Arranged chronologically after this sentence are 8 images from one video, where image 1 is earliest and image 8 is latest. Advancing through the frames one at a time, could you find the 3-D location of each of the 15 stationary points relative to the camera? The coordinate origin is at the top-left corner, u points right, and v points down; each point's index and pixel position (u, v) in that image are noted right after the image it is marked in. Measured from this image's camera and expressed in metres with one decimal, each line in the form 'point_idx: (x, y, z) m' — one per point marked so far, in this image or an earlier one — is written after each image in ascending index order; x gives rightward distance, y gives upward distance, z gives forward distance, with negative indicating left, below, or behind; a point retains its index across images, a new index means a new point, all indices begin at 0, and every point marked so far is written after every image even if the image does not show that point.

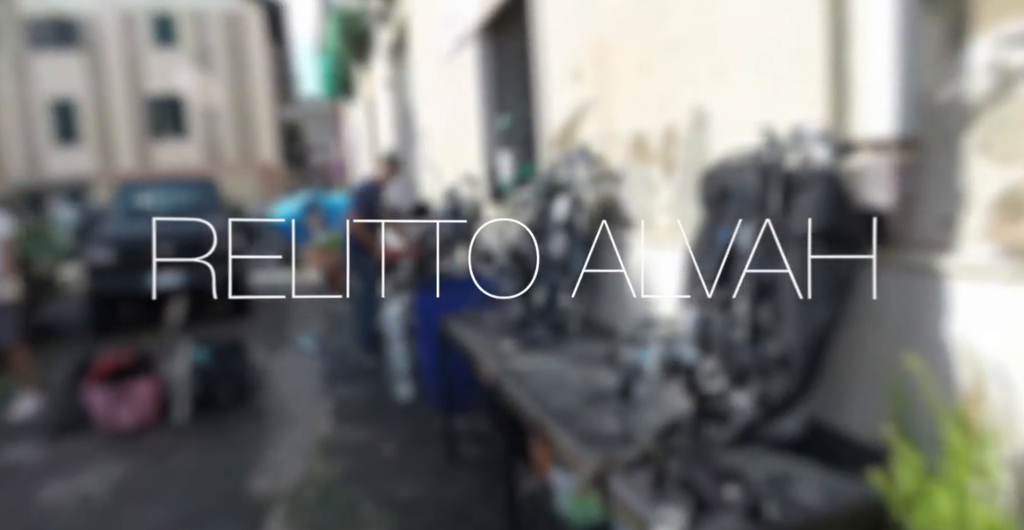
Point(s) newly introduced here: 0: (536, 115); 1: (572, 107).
0: (+0.2, +0.9, +4.9) m
1: (+0.3, +0.8, +4.3) m
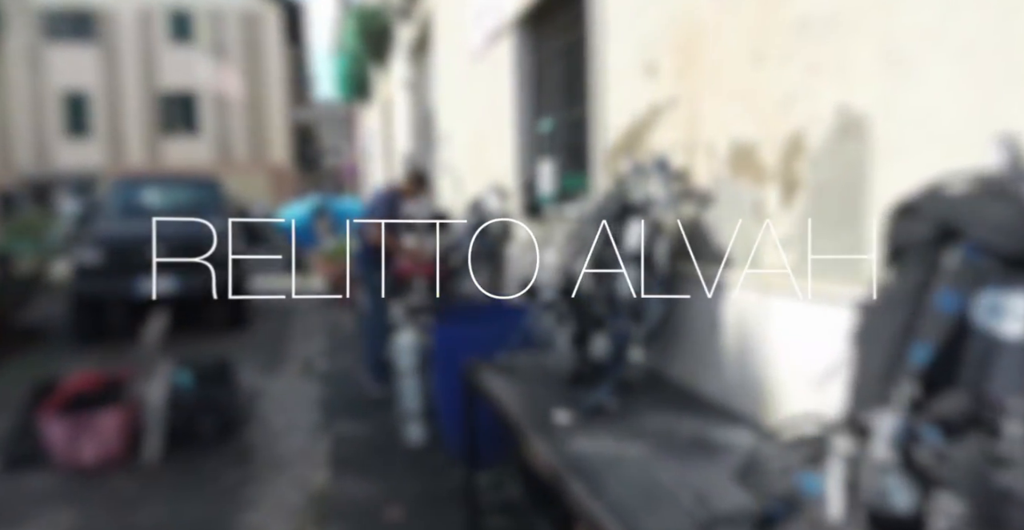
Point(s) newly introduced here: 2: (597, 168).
0: (+0.4, +0.7, +4.1) m
1: (+0.5, +0.6, +3.5) m
2: (+0.4, +0.5, +3.9) m
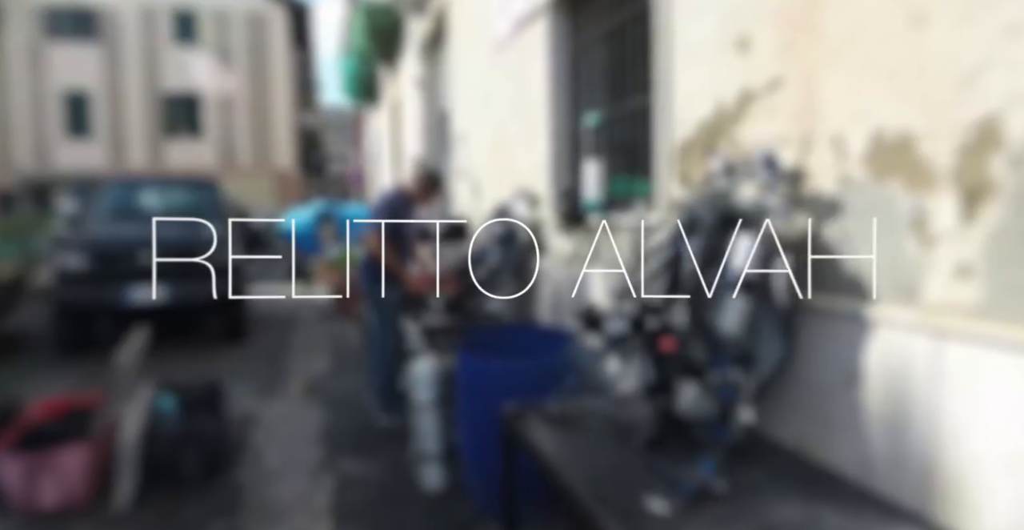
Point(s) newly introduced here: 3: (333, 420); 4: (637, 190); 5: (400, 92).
0: (+0.6, +0.6, +3.4) m
1: (+0.7, +0.6, +2.8) m
2: (+0.6, +0.4, +3.2) m
3: (-1.2, -1.0, +5.5) m
4: (+0.5, +0.3, +3.6) m
5: (-1.5, +2.3, +11.0) m
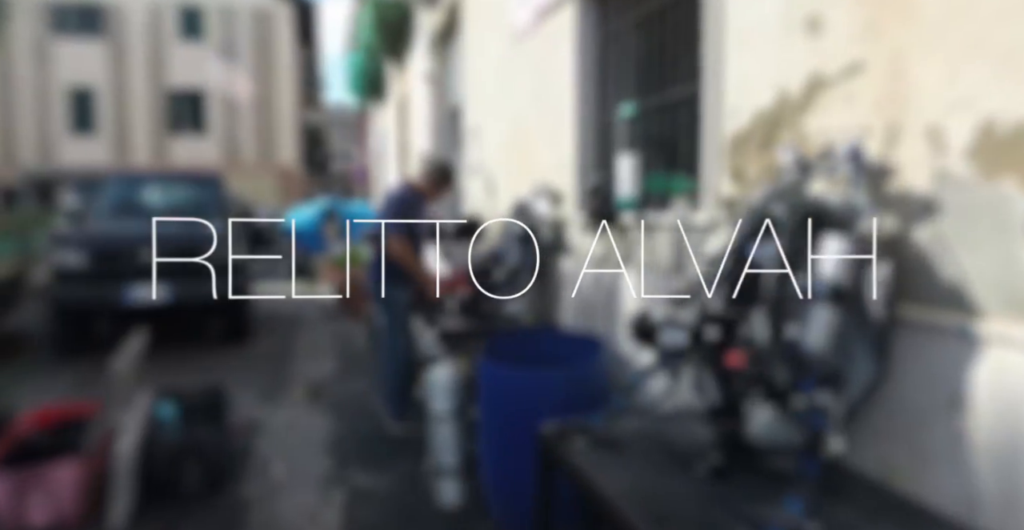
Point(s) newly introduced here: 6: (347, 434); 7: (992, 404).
0: (+0.7, +0.6, +3.1) m
1: (+0.8, +0.6, +2.5) m
2: (+0.7, +0.4, +3.0) m
3: (-1.1, -1.0, +5.3) m
4: (+0.7, +0.3, +3.3) m
5: (-1.3, +2.3, +10.7) m
6: (-1.0, -1.0, +5.1) m
7: (+1.0, -0.3, +1.8) m
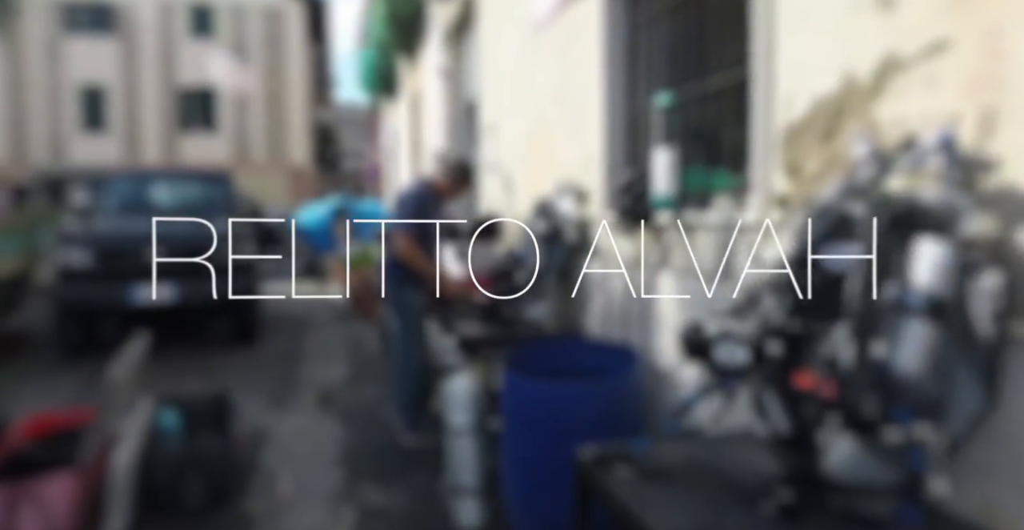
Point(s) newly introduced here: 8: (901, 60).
0: (+0.8, +0.6, +2.8) m
1: (+0.9, +0.5, +2.2) m
2: (+0.8, +0.3, +2.7) m
3: (-1.0, -1.0, +5.0) m
4: (+0.8, +0.3, +3.1) m
5: (-1.1, +2.3, +10.4) m
6: (-0.9, -1.1, +4.9) m
7: (+1.1, -0.3, +1.5) m
8: (+1.0, +0.5, +2.1) m
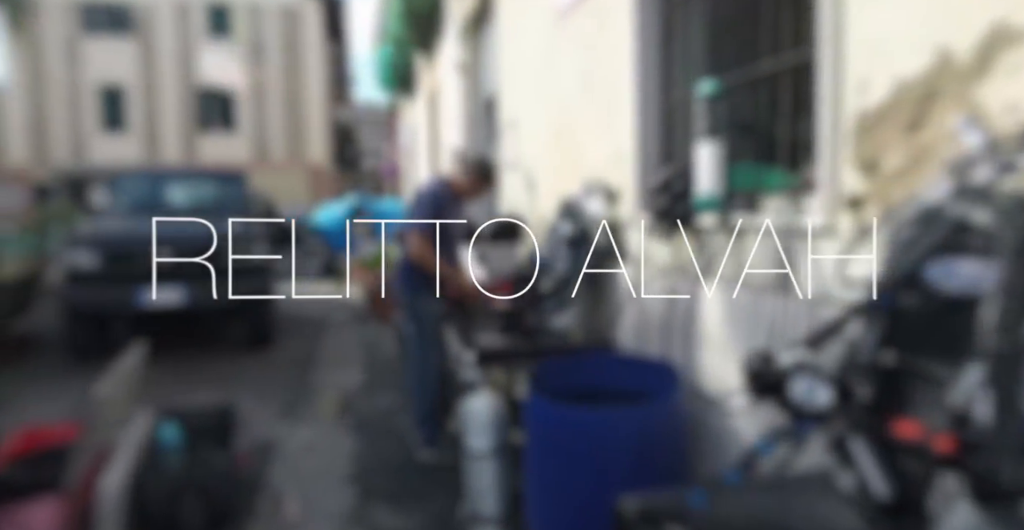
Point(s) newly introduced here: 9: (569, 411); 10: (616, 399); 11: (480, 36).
0: (+0.9, +0.6, +2.5) m
1: (+1.0, +0.5, +1.9) m
2: (+0.9, +0.3, +2.3) m
3: (-0.8, -1.1, +4.7) m
4: (+0.8, +0.3, +2.7) m
5: (-0.9, +2.3, +10.1) m
6: (-0.8, -1.1, +4.6) m
7: (+1.2, -0.3, +1.1) m
8: (+1.0, +0.5, +1.7) m
9: (+0.2, -0.5, +2.6) m
10: (+0.4, -0.5, +3.1) m
11: (-0.3, +2.2, +8.0) m
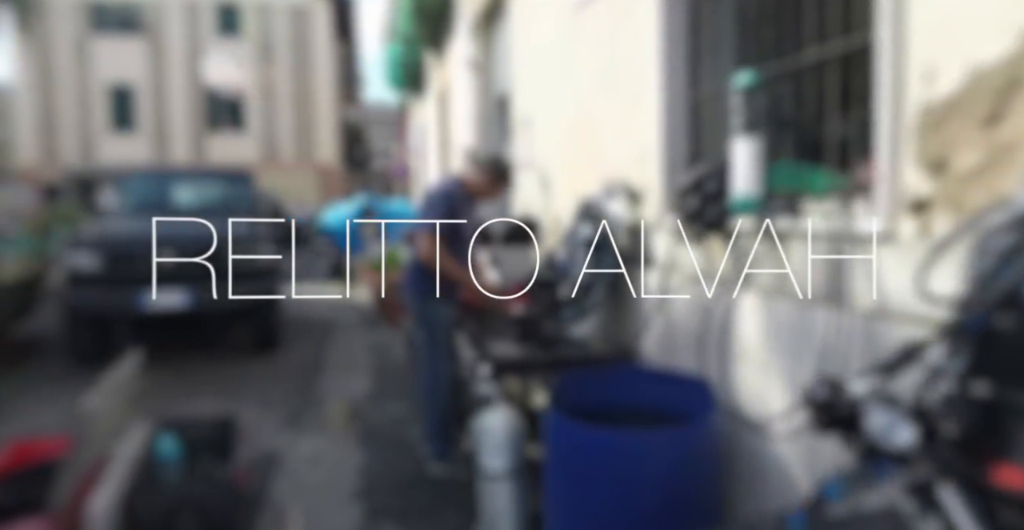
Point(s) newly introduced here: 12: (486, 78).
0: (+0.9, +0.6, +2.3) m
1: (+1.0, +0.5, +1.6) m
2: (+0.9, +0.3, +2.1) m
3: (-0.7, -1.1, +4.5) m
4: (+0.9, +0.2, +2.5) m
5: (-0.7, +2.2, +9.9) m
6: (-0.7, -1.1, +4.3) m
7: (+1.2, -0.4, +0.9) m
8: (+1.1, +0.5, +1.5) m
9: (+0.2, -0.5, +2.3) m
10: (+0.4, -0.5, +2.8) m
11: (-0.2, +2.2, +7.7) m
12: (-0.3, +1.8, +8.0) m
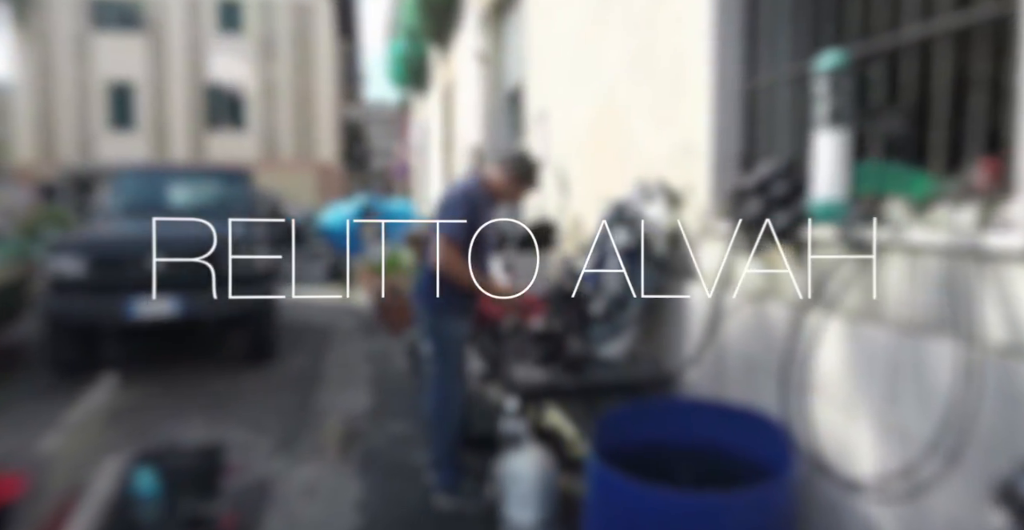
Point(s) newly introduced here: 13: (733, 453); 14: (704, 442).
0: (+1.0, +0.5, +1.8) m
1: (+1.1, +0.4, +1.2) m
2: (+1.0, +0.2, +1.6) m
3: (-0.6, -1.1, +4.0) m
4: (+1.0, +0.2, +2.0) m
5: (-0.6, +2.2, +9.4) m
6: (-0.6, -1.1, +3.9) m
7: (+1.3, -0.4, +0.5) m
8: (+1.2, +0.4, +1.0) m
9: (+0.3, -0.5, +1.9) m
10: (+0.5, -0.6, +2.4) m
11: (-0.1, +2.1, +7.3) m
12: (-0.1, +1.8, +7.6) m
13: (+0.6, -0.5, +2.3) m
14: (+0.5, -0.5, +2.3) m
